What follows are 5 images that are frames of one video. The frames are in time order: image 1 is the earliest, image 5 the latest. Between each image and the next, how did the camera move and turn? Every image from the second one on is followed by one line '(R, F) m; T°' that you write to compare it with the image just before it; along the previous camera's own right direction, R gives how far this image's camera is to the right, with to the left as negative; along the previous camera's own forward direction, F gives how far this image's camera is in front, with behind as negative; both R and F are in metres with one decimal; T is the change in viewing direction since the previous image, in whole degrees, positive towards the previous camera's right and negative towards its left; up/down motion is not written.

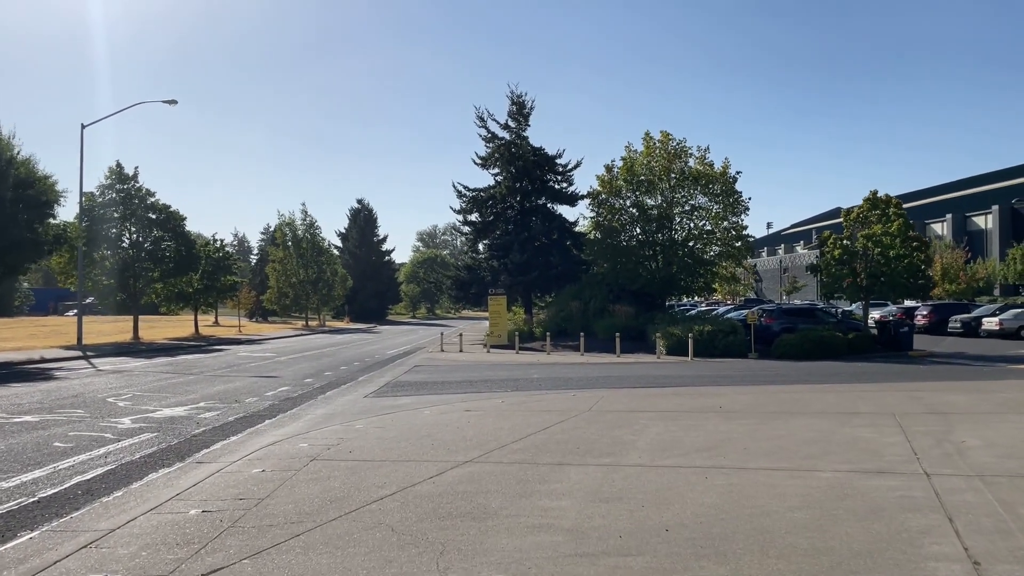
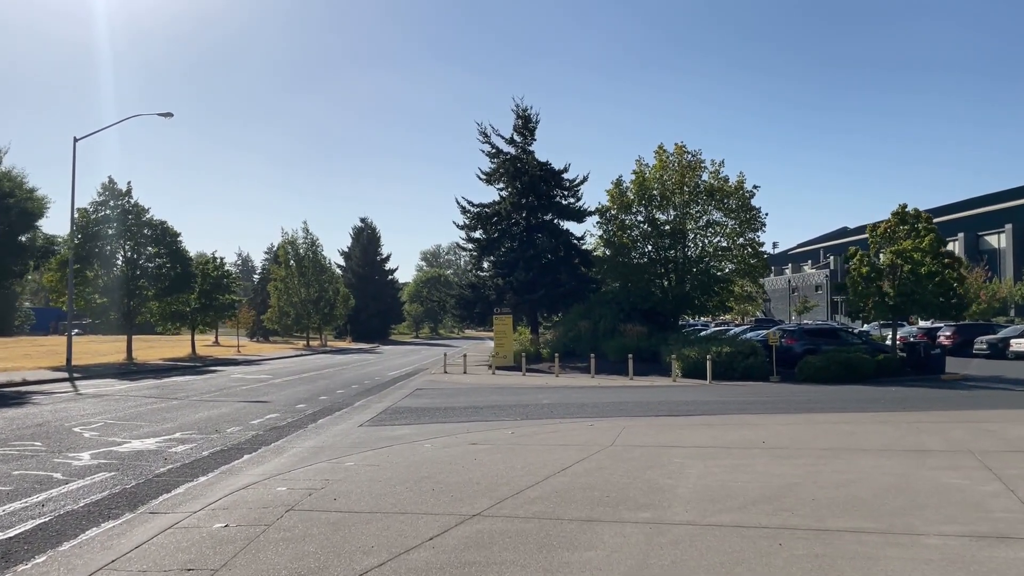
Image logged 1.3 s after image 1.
(-0.1, +1.4) m; 0°
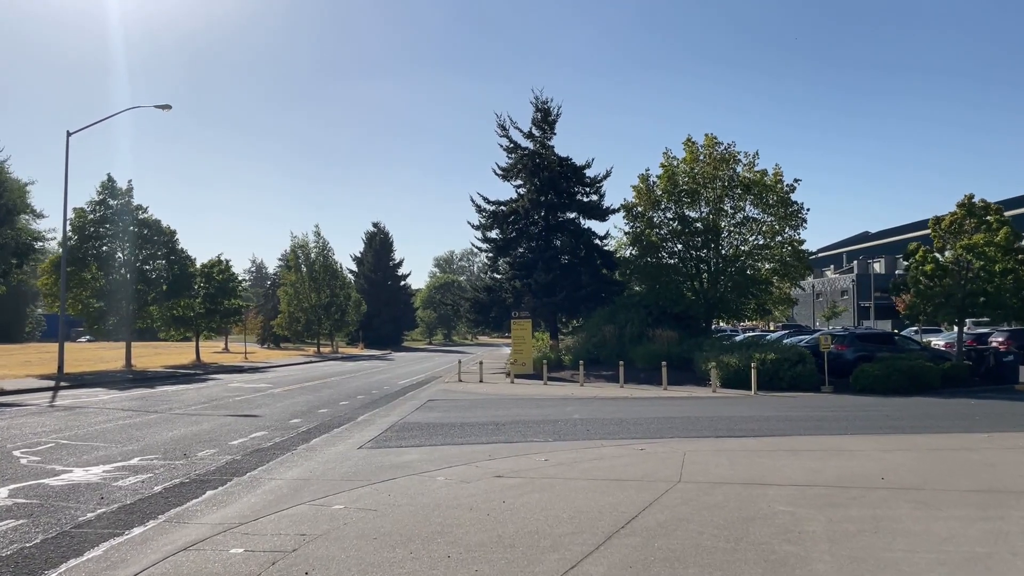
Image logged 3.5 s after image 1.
(-0.2, +2.4) m; -1°
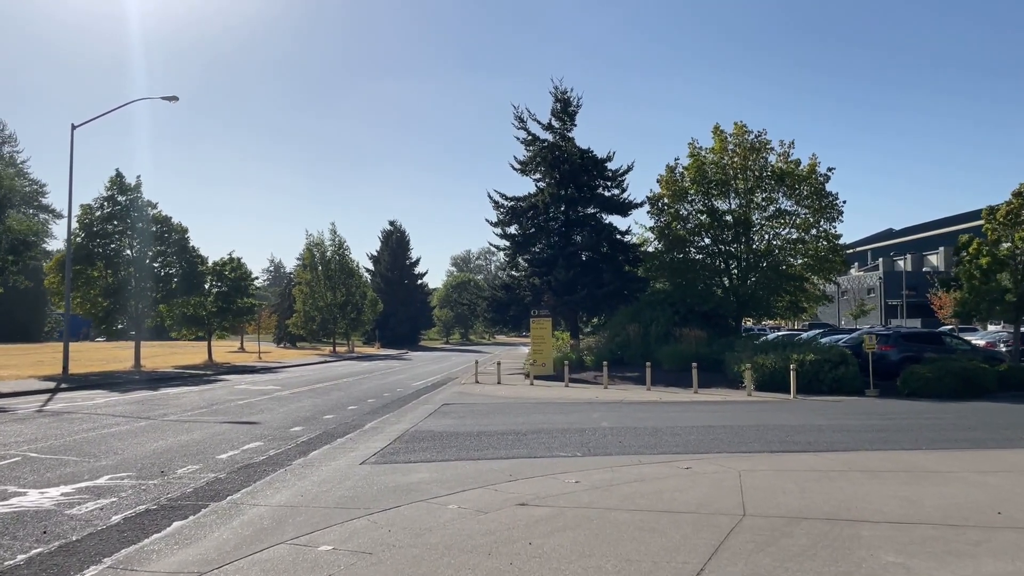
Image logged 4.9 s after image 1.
(-0.1, +1.5) m; -1°
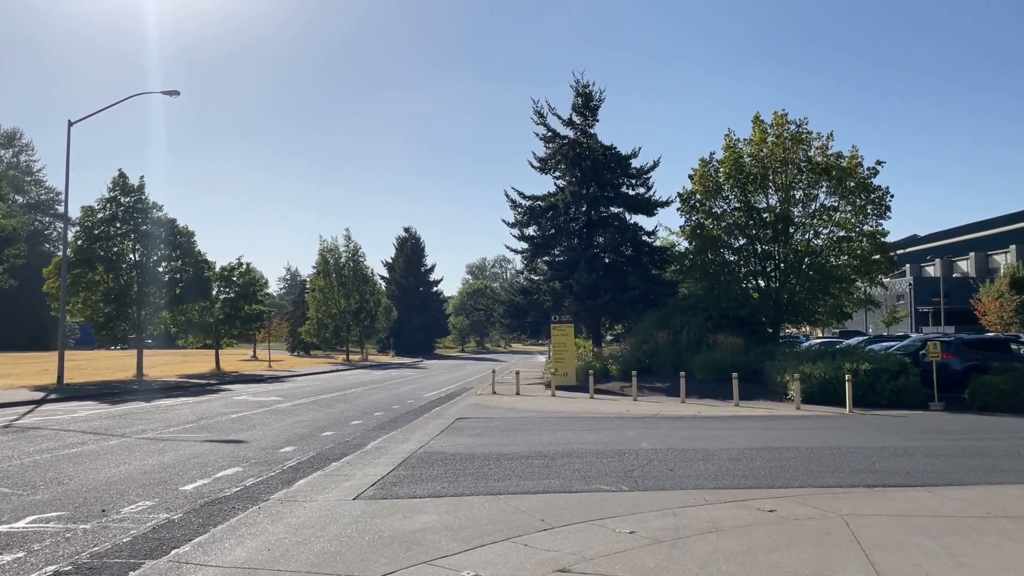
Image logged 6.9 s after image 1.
(-0.1, +2.0) m; -1°
